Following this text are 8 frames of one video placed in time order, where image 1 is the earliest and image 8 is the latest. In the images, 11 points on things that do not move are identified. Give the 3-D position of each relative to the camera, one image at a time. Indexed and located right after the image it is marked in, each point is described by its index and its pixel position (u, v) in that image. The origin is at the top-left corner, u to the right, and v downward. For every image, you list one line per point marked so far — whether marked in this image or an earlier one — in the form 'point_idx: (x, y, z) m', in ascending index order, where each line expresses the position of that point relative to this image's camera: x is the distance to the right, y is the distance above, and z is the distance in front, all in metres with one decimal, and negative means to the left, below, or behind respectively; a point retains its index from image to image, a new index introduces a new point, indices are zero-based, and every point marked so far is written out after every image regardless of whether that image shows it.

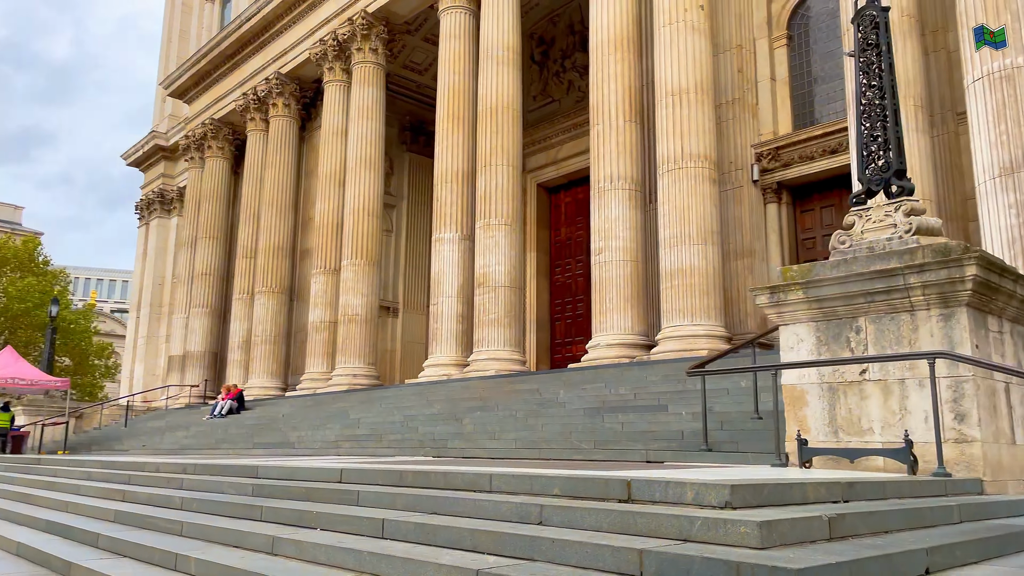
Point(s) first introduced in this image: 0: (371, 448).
0: (-2.3, -2.6, +12.7) m
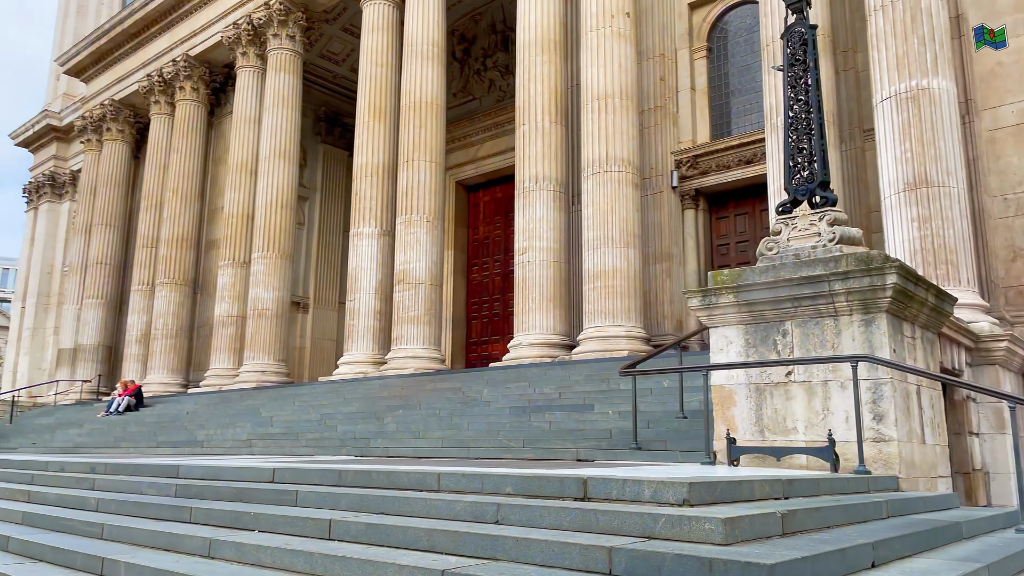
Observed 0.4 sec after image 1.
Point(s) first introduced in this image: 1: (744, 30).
0: (-3.5, -2.5, +12.3) m
1: (+5.0, +5.5, +16.8) m
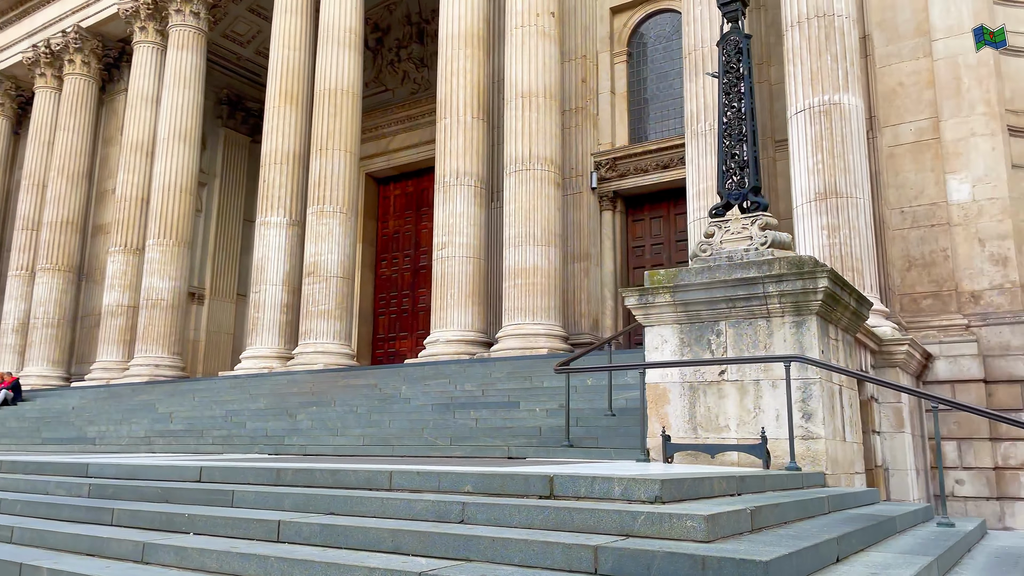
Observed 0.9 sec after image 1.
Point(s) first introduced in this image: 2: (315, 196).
0: (-4.7, -2.3, +11.6) m
1: (+3.3, +5.5, +17.2) m
2: (-4.6, +2.2, +18.4) m
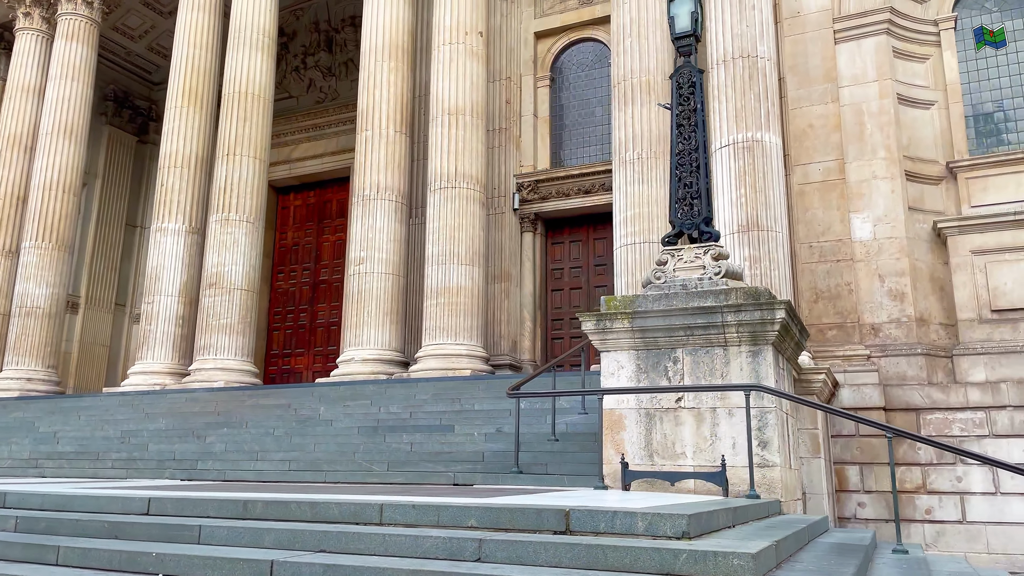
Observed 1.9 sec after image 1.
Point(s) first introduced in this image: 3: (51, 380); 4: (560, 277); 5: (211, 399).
0: (-5.7, -2.4, +10.6) m
1: (+1.6, +5.0, +17.5) m
2: (-6.5, +1.9, +17.4) m
3: (-11.3, -2.3, +19.3) m
4: (+1.0, +0.2, +16.8) m
5: (-5.4, -2.0, +14.1) m
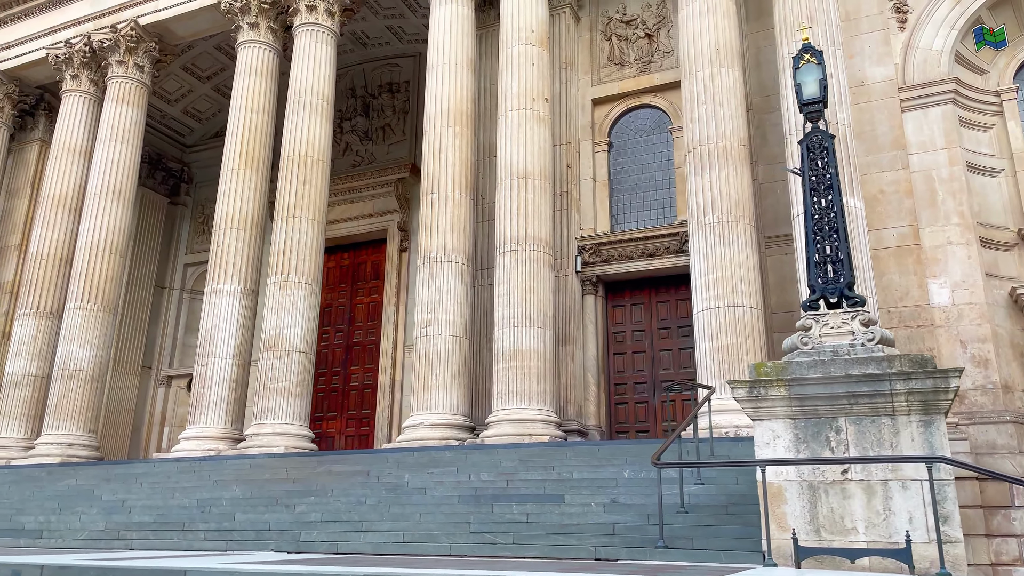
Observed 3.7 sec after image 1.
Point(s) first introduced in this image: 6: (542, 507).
0: (-4.4, -3.3, +10.2) m
1: (+3.0, +3.5, +17.7) m
2: (-5.2, +0.5, +17.3) m
3: (-10.1, -3.7, +18.8) m
4: (+2.3, -1.1, +16.6) m
5: (-4.0, -3.1, +13.6) m
6: (+0.4, -2.6, +9.4) m
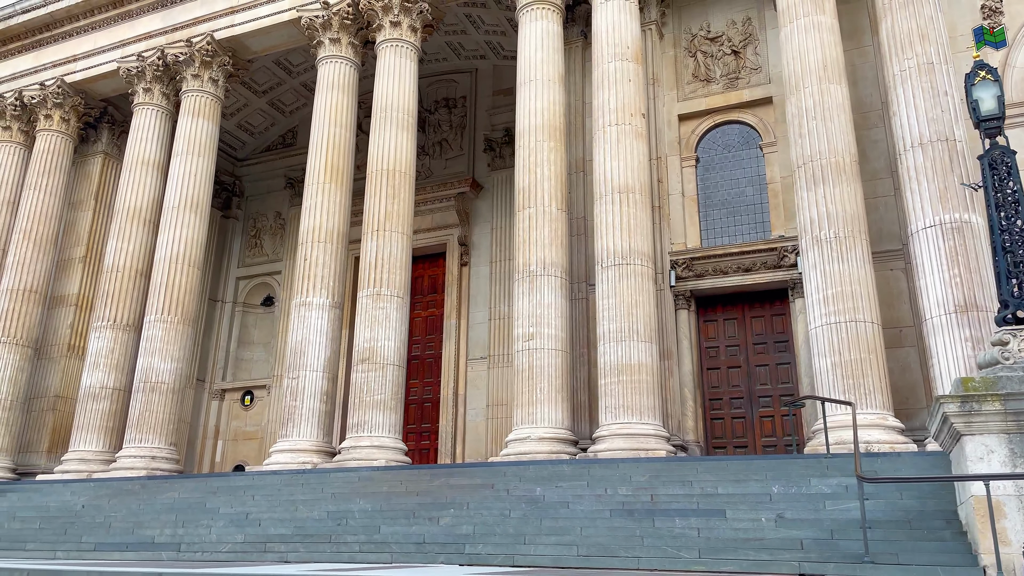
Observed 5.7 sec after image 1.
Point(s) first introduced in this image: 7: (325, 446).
0: (-2.4, -3.4, +10.1) m
1: (+5.0, +3.2, +17.8) m
2: (-3.2, +0.2, +17.3) m
3: (-8.1, -4.0, +18.8) m
4: (+4.3, -1.4, +16.6) m
5: (-2.1, -3.3, +13.6) m
6: (+2.3, -2.8, +9.4) m
7: (-4.0, -3.4, +16.8) m
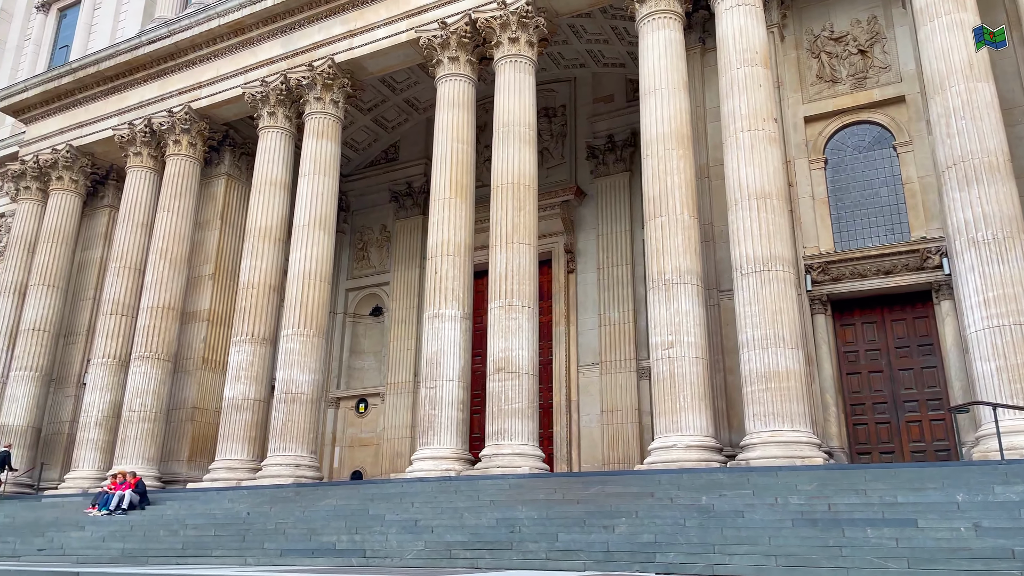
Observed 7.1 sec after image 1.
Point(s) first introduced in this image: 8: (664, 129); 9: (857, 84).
0: (0.0, -3.6, +10.5) m
1: (+7.8, +3.1, +17.6) m
2: (-0.3, 0.0, +17.8) m
3: (-4.9, -4.4, +19.6) m
4: (+7.2, -1.5, +16.5) m
5: (+0.6, -3.5, +13.9) m
6: (+4.6, -2.9, +9.4) m
7: (-1.1, -3.6, +17.3) m
8: (+3.3, +3.4, +17.1) m
9: (+7.8, +4.6, +17.7) m
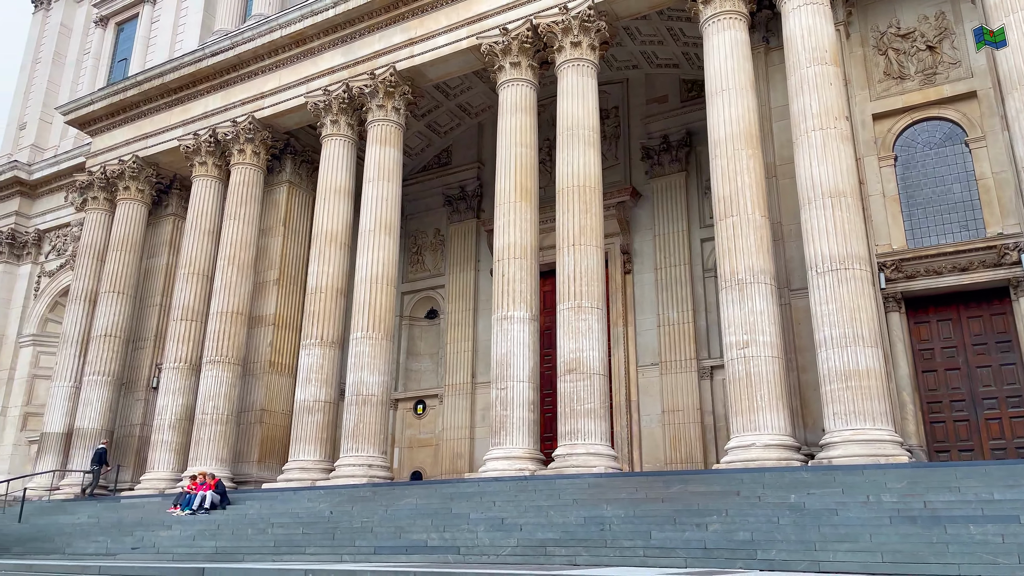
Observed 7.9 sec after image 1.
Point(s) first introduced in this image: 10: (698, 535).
0: (+1.3, -3.7, +10.7) m
1: (+9.3, +3.2, +17.4) m
2: (+1.3, -0.1, +18.0) m
3: (-3.2, -4.5, +20.0) m
4: (+8.7, -1.4, +16.4) m
5: (+2.1, -3.5, +14.1) m
6: (+5.9, -2.8, +9.4) m
7: (+0.5, -3.7, +17.5) m
8: (+4.8, +3.4, +17.2) m
9: (+9.3, +4.7, +17.6) m
10: (+2.5, -3.4, +10.7) m
